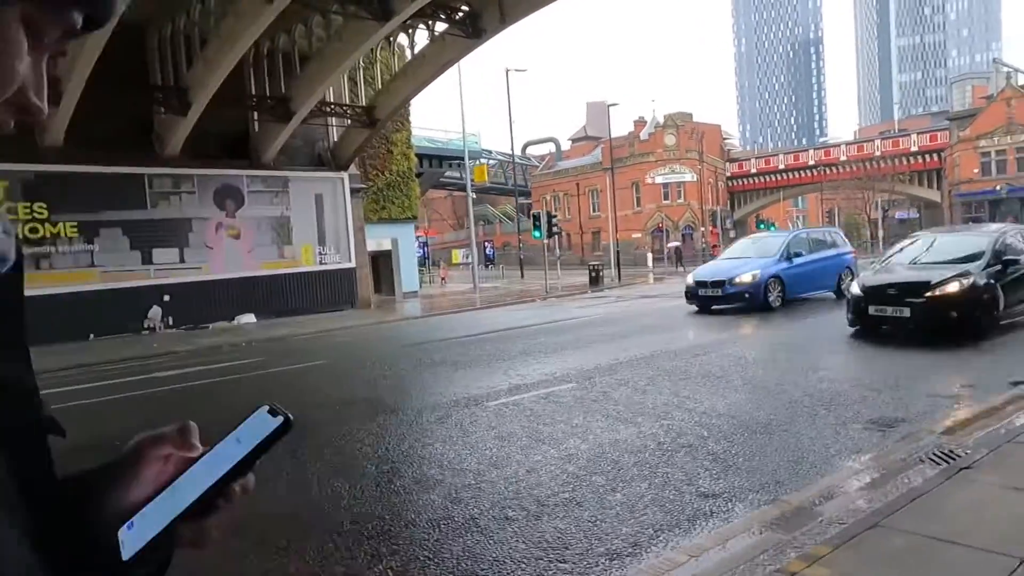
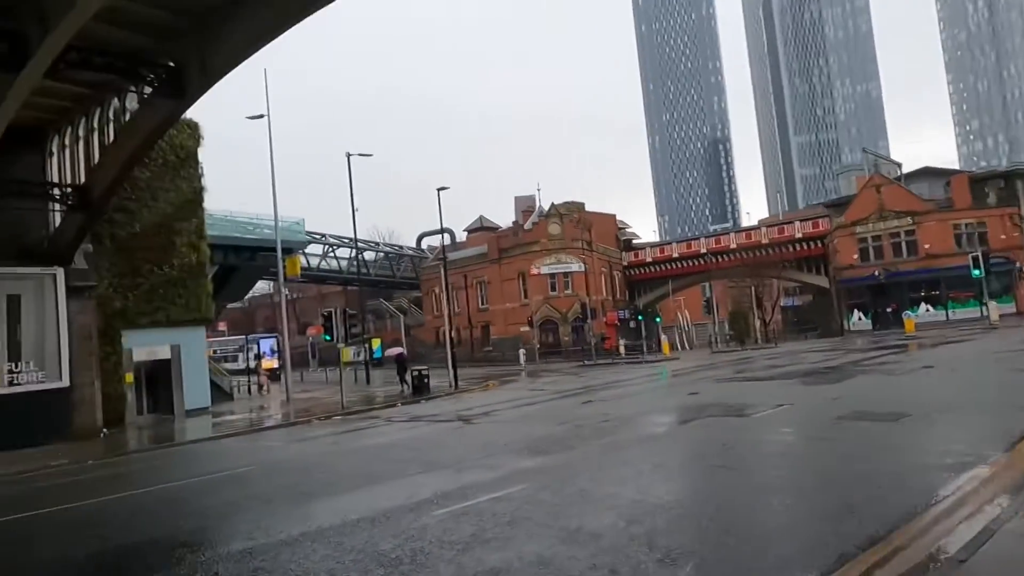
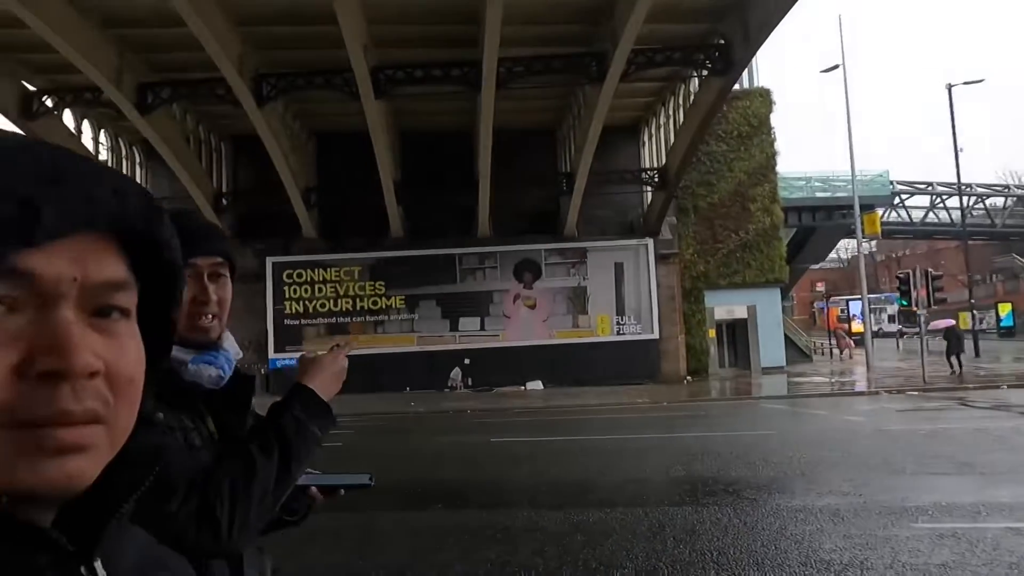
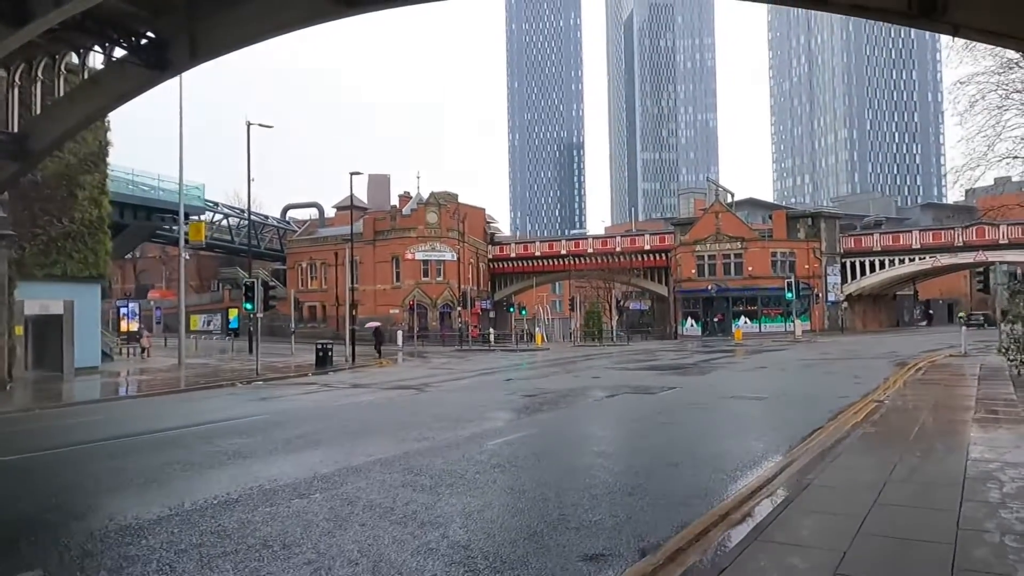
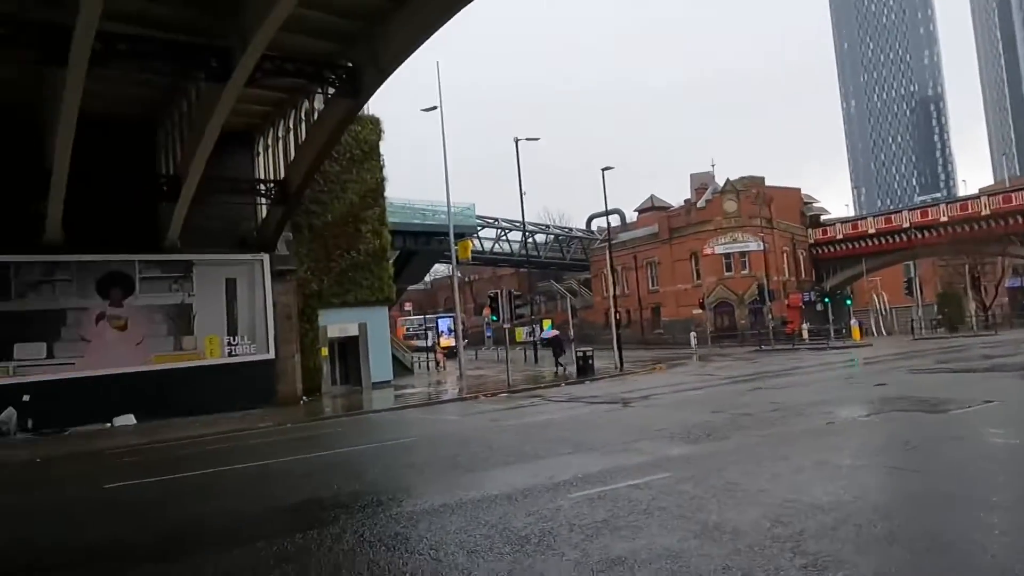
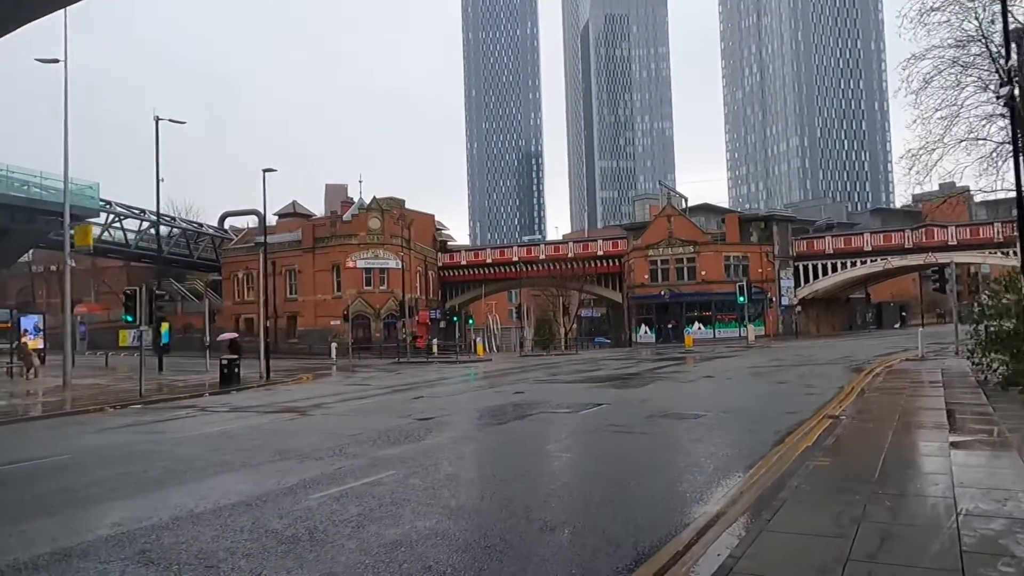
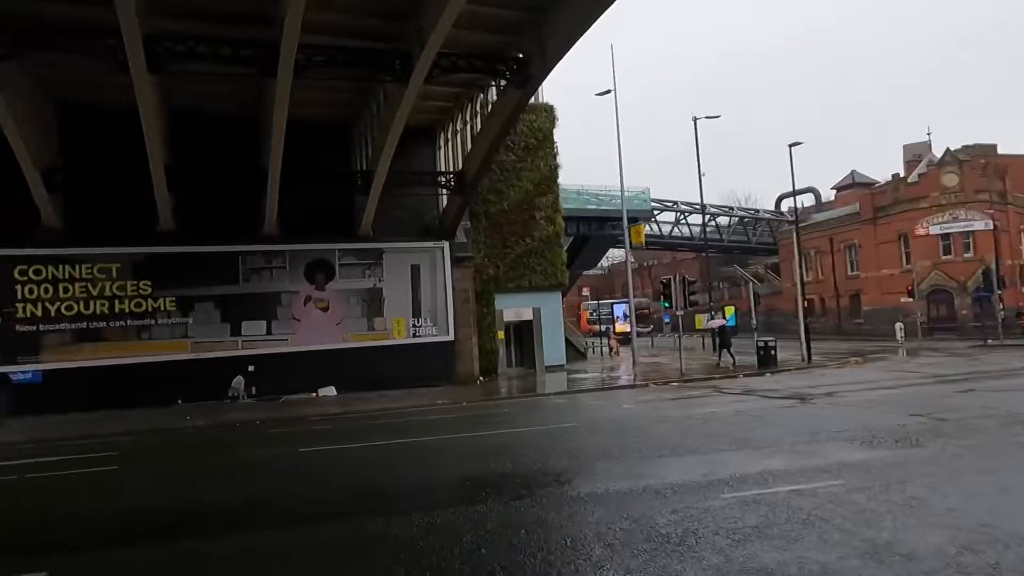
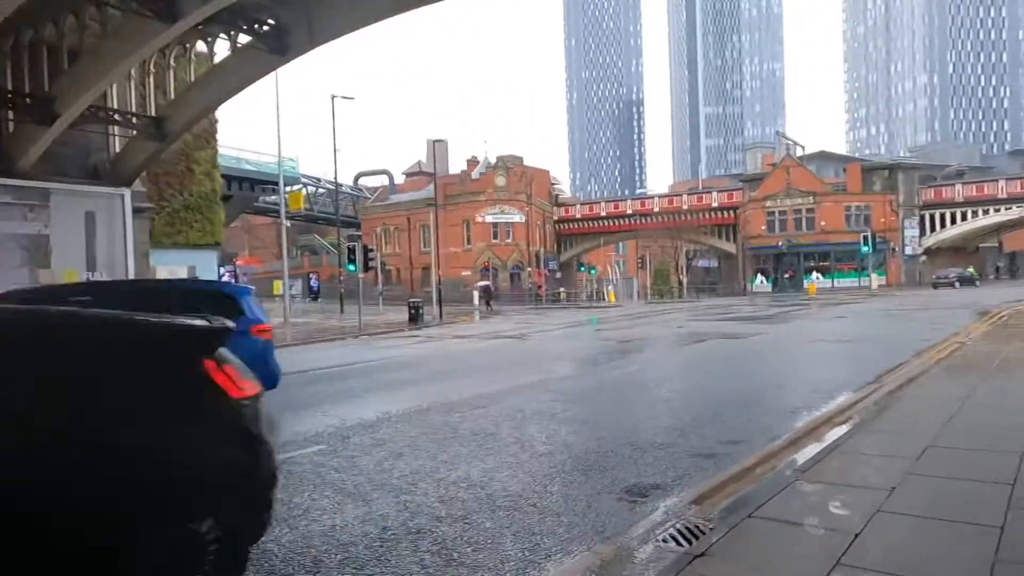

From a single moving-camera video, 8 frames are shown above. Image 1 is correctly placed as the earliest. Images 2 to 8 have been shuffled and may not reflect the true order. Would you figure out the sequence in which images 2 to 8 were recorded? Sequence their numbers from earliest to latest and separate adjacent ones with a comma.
8, 4, 6, 2, 5, 7, 3
